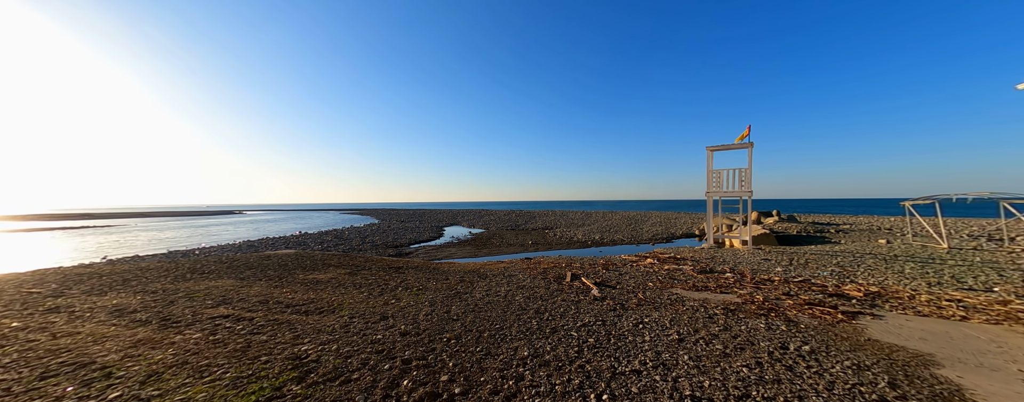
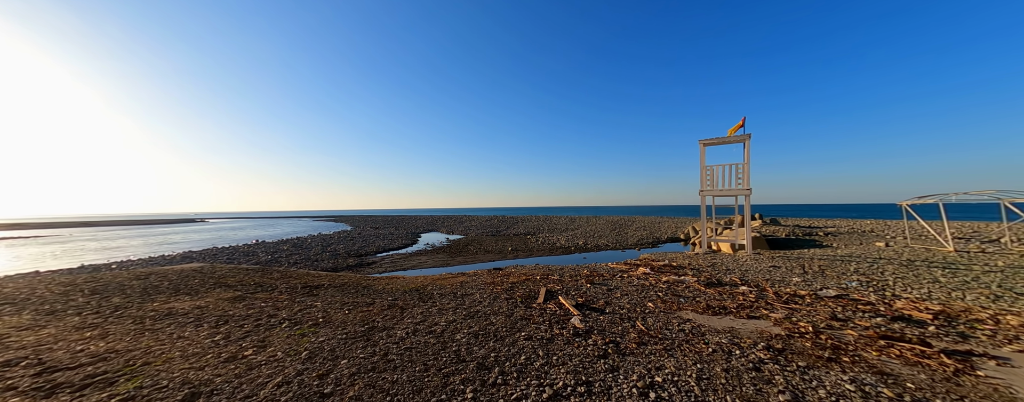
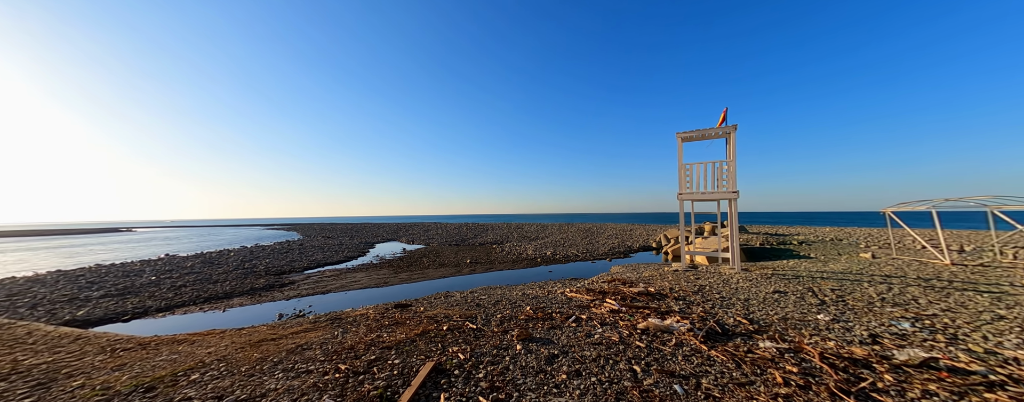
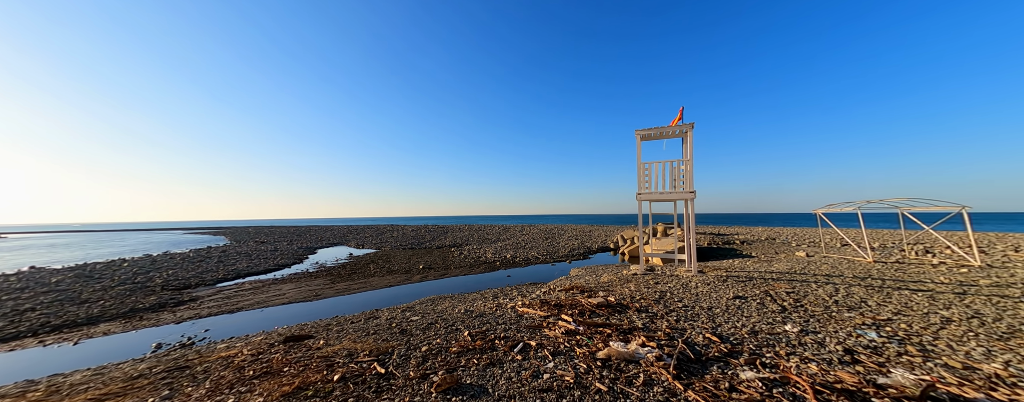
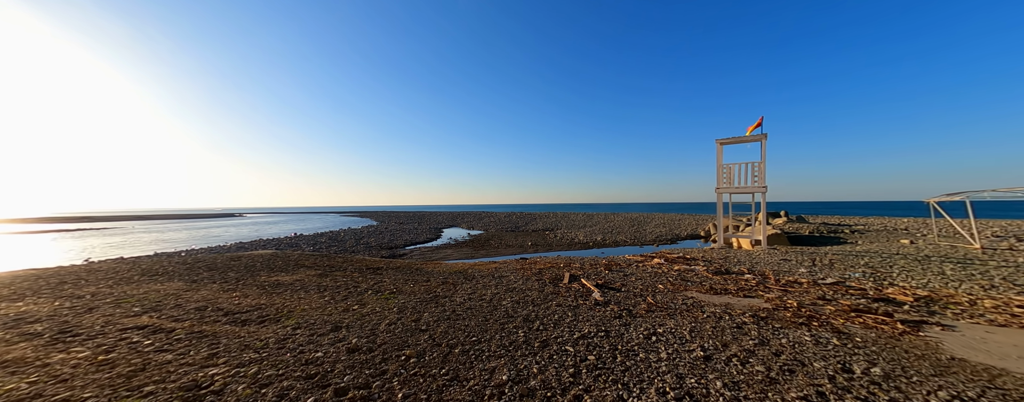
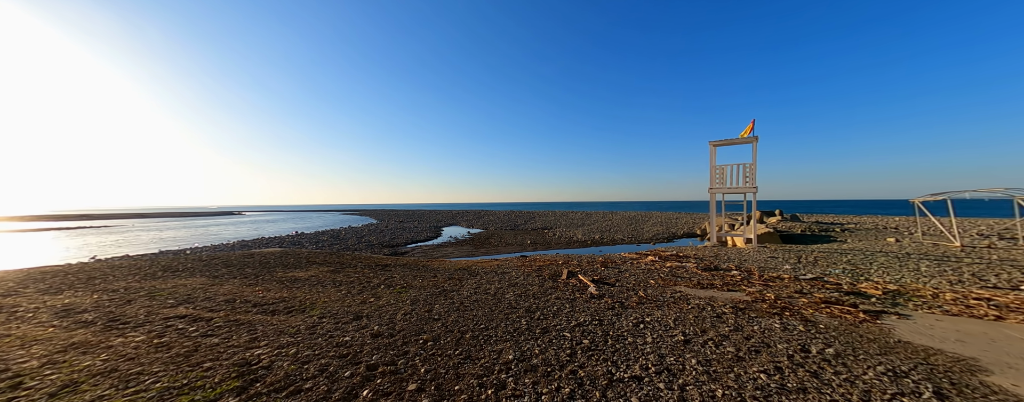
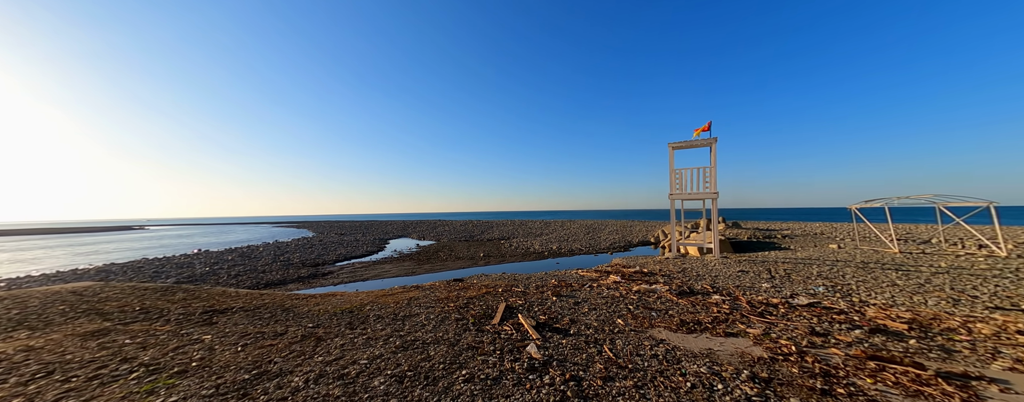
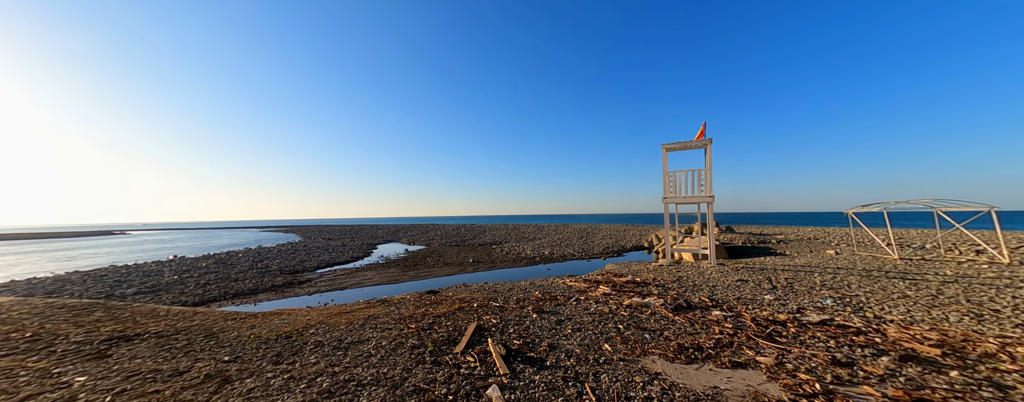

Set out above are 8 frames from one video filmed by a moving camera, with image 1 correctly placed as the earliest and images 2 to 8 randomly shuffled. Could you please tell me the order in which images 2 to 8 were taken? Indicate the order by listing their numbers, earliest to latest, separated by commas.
6, 5, 2, 7, 8, 3, 4
